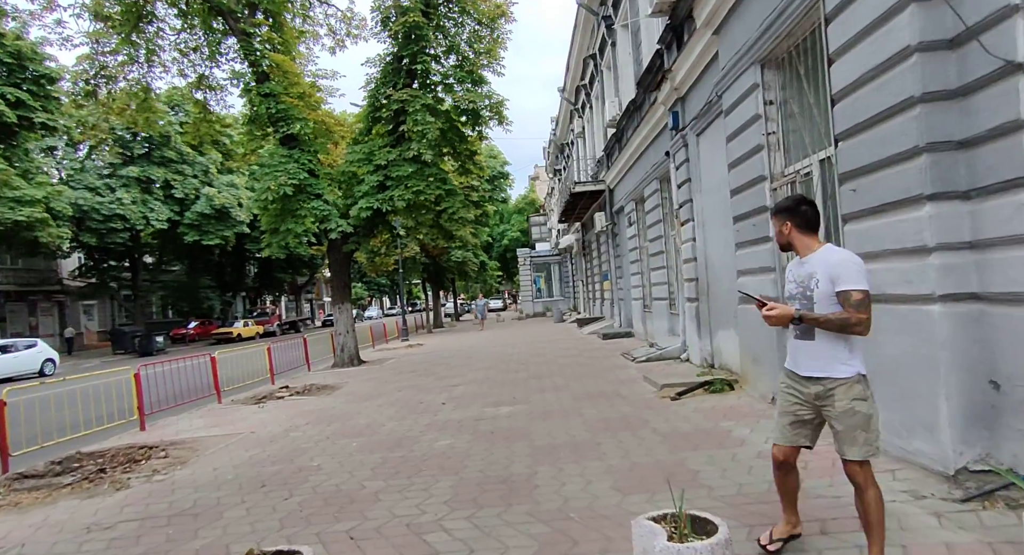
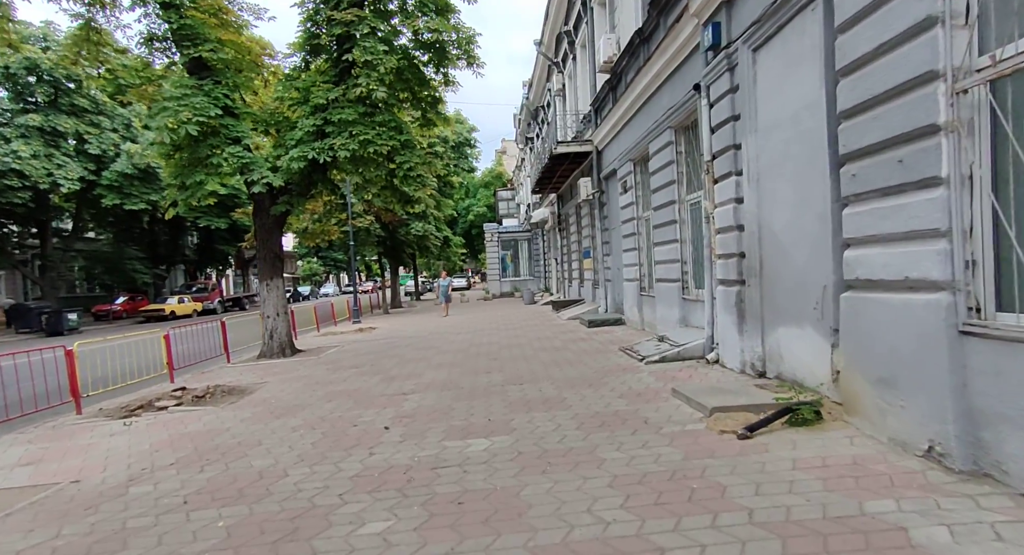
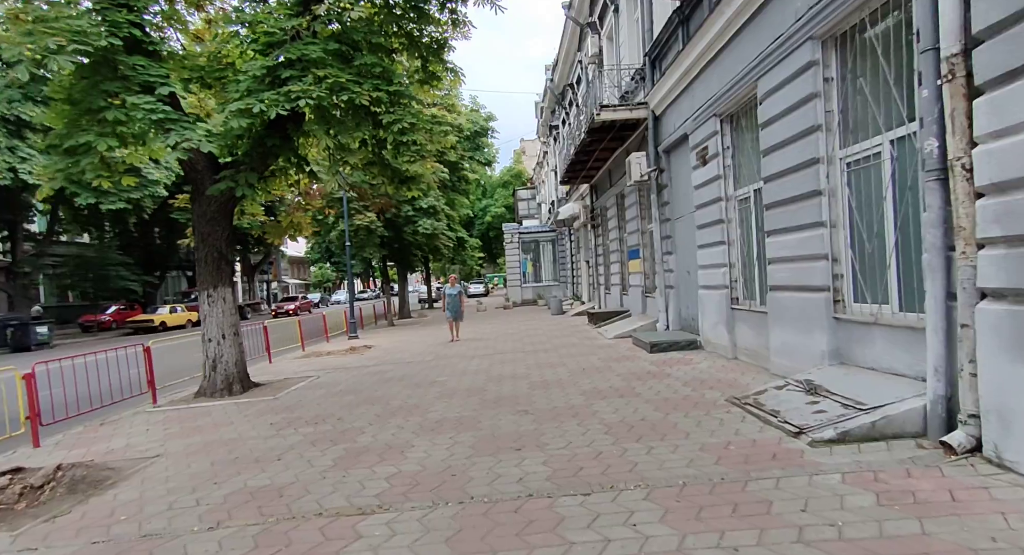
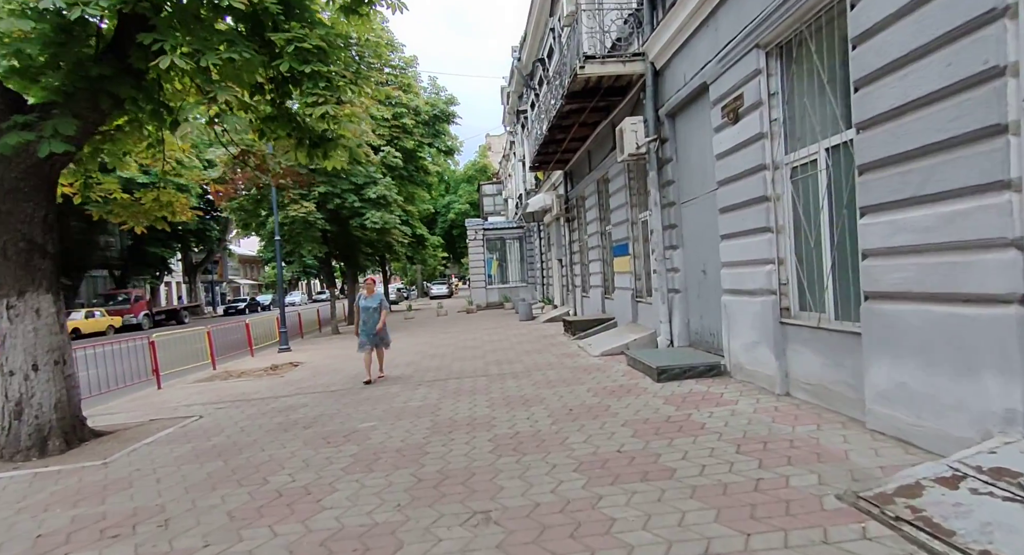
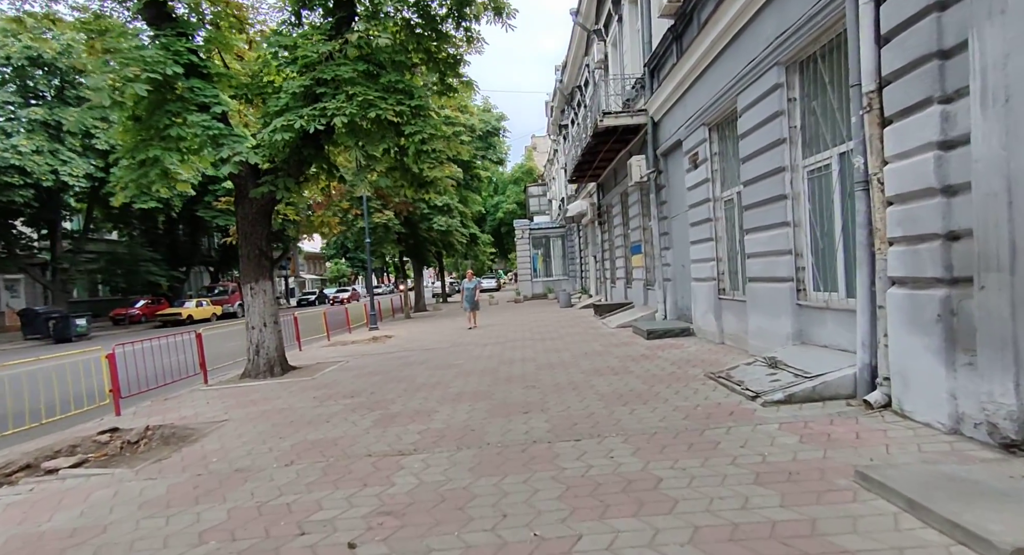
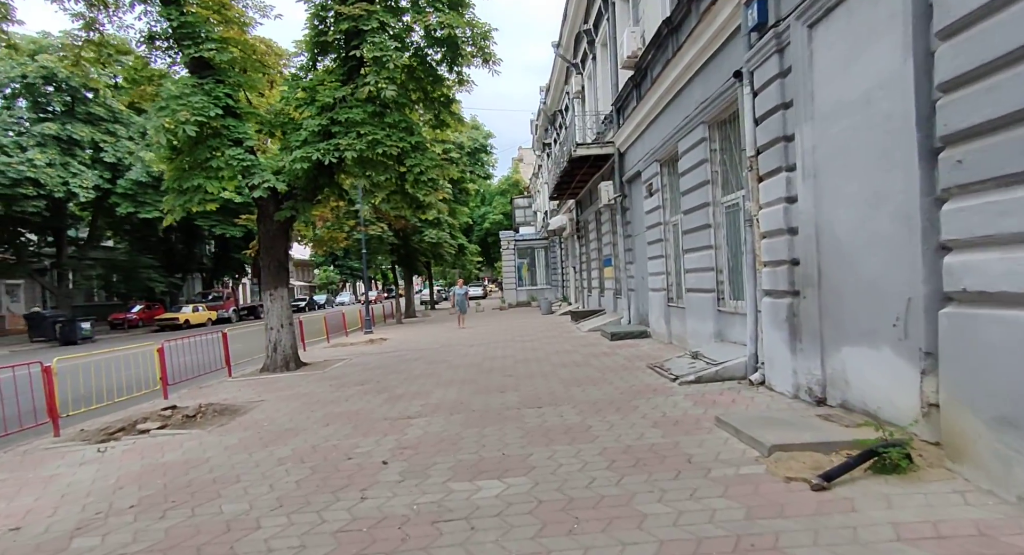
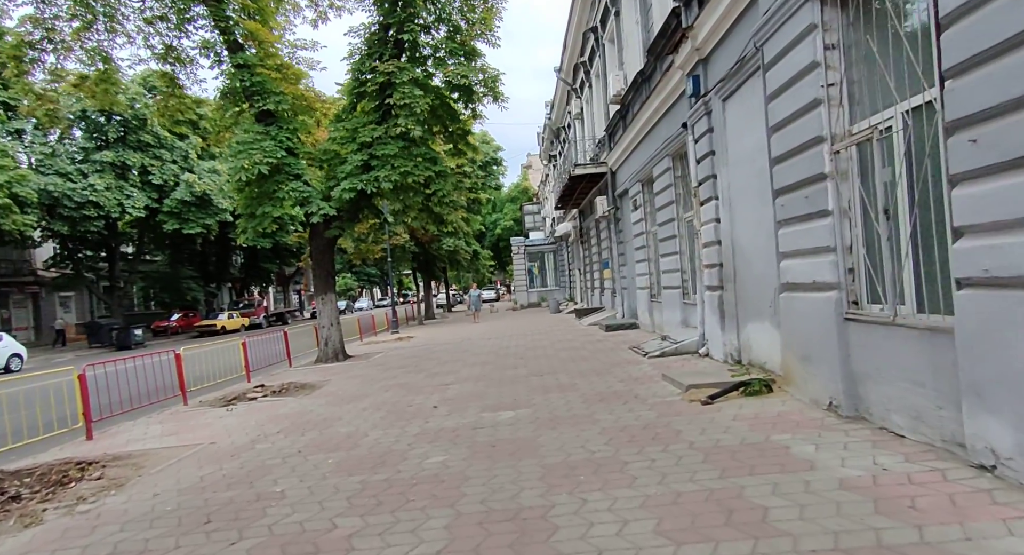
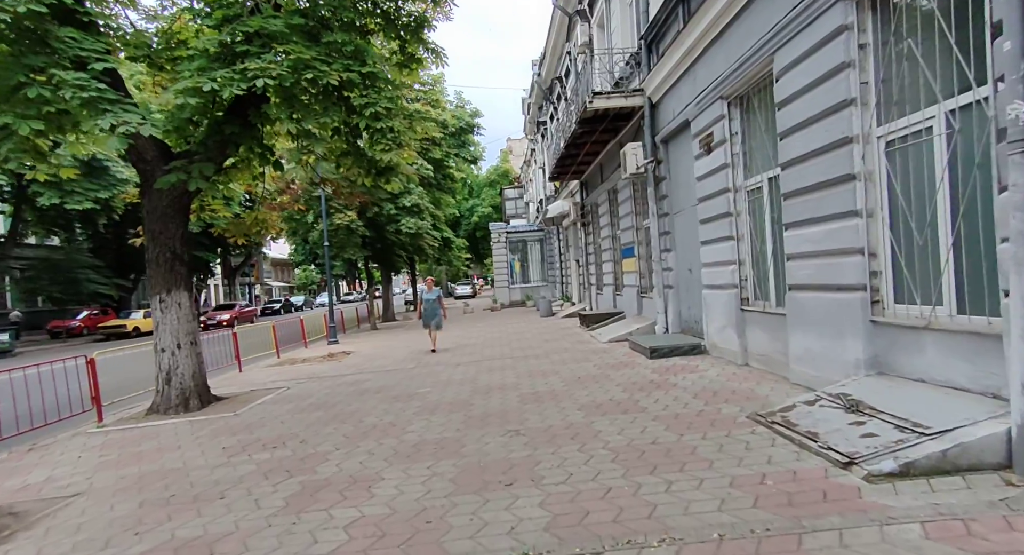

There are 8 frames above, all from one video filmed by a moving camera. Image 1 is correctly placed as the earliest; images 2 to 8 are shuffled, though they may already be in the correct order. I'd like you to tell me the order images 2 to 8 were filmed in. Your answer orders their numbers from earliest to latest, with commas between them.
7, 2, 6, 5, 3, 8, 4
